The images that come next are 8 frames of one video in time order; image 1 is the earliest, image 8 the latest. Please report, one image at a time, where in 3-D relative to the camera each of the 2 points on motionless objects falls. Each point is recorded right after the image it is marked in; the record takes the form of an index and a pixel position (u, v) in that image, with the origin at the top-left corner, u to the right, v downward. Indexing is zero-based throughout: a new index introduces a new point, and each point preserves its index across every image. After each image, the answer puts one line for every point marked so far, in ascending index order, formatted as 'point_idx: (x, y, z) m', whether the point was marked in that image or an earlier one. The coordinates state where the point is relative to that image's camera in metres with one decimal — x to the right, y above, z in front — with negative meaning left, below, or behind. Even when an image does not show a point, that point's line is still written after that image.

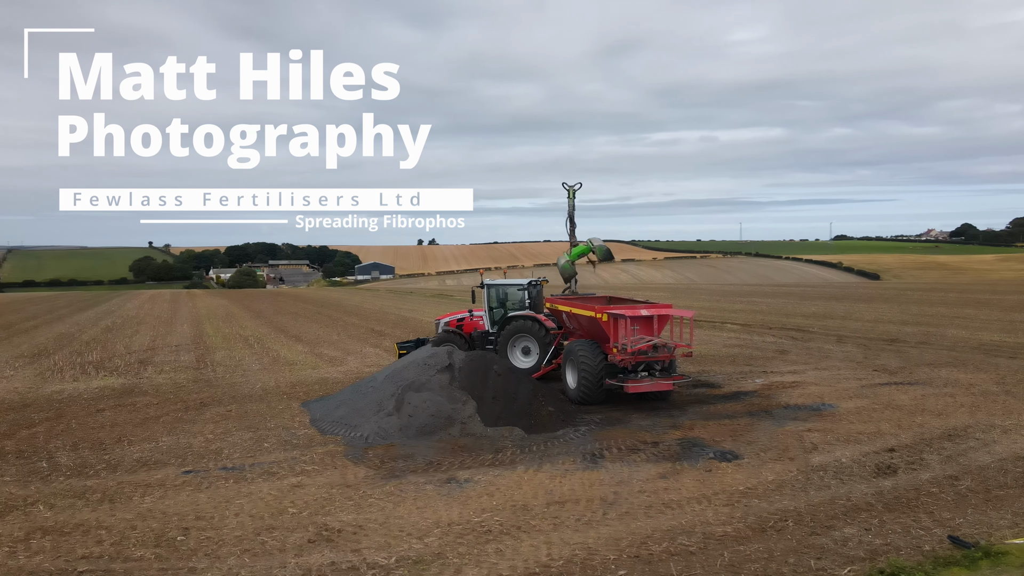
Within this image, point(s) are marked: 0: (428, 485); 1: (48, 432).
0: (-0.9, -2.0, +6.4) m
1: (-6.8, -2.1, +9.4) m
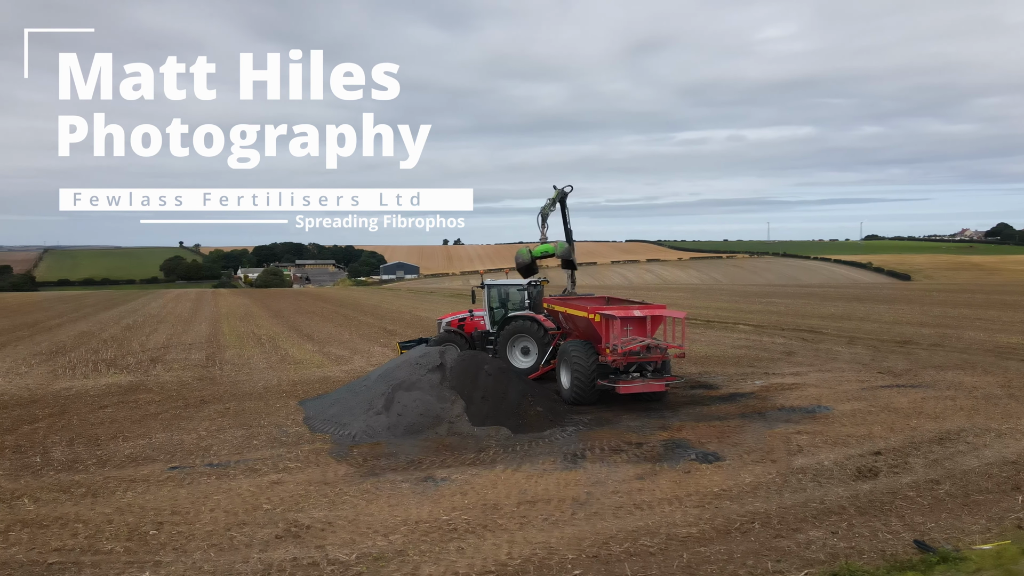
0: (-1.1, -2.0, +6.4) m
1: (-7.0, -2.1, +9.6) m
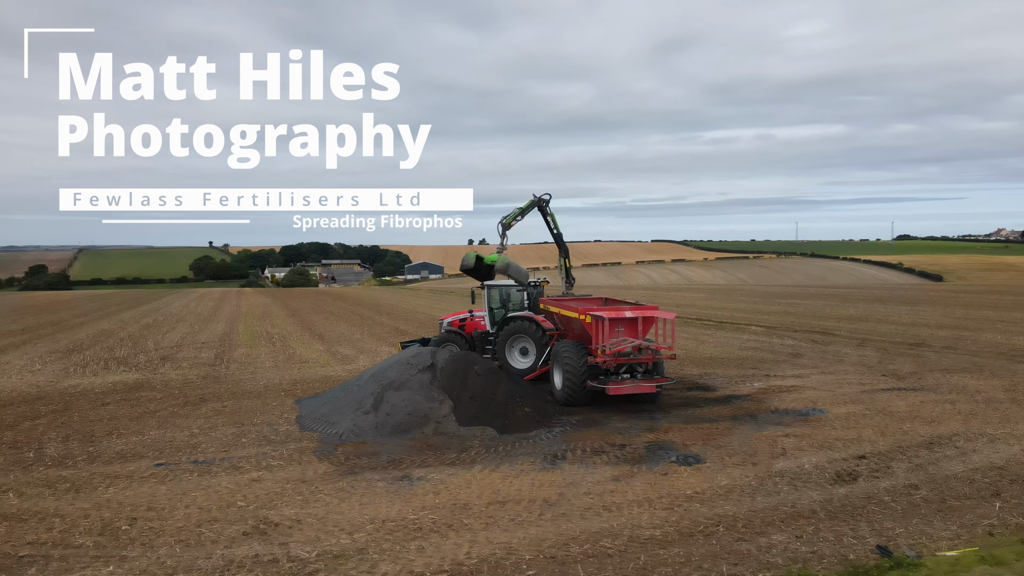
0: (-1.3, -2.0, +6.5) m
1: (-7.2, -2.1, +9.9) m
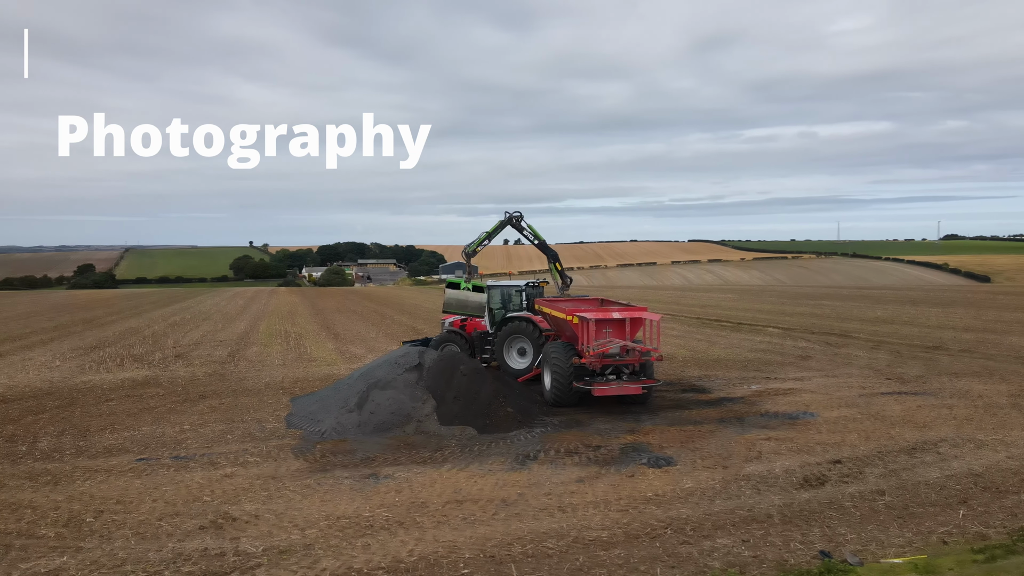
0: (-1.7, -2.0, +6.6) m
1: (-7.4, -2.1, +10.2) m
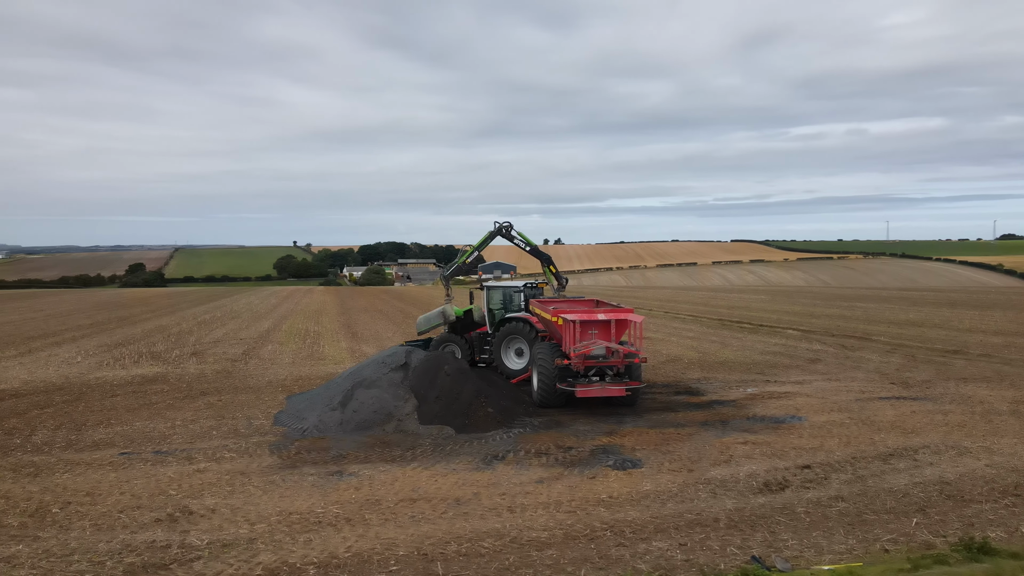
0: (-2.1, -2.0, +6.7) m
1: (-7.6, -2.1, +10.6) m
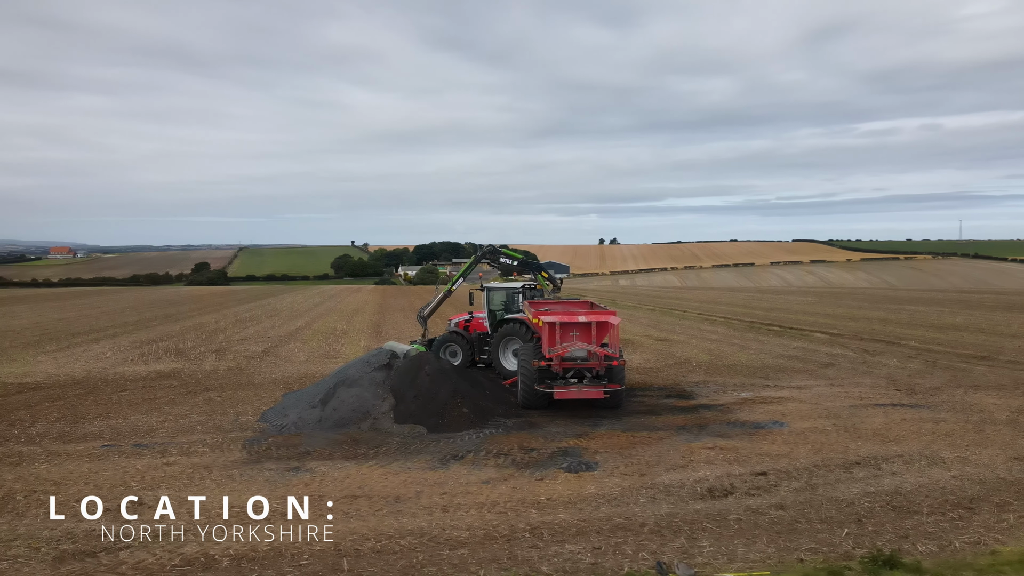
0: (-2.6, -2.0, +6.9) m
1: (-7.9, -2.1, +11.1) m
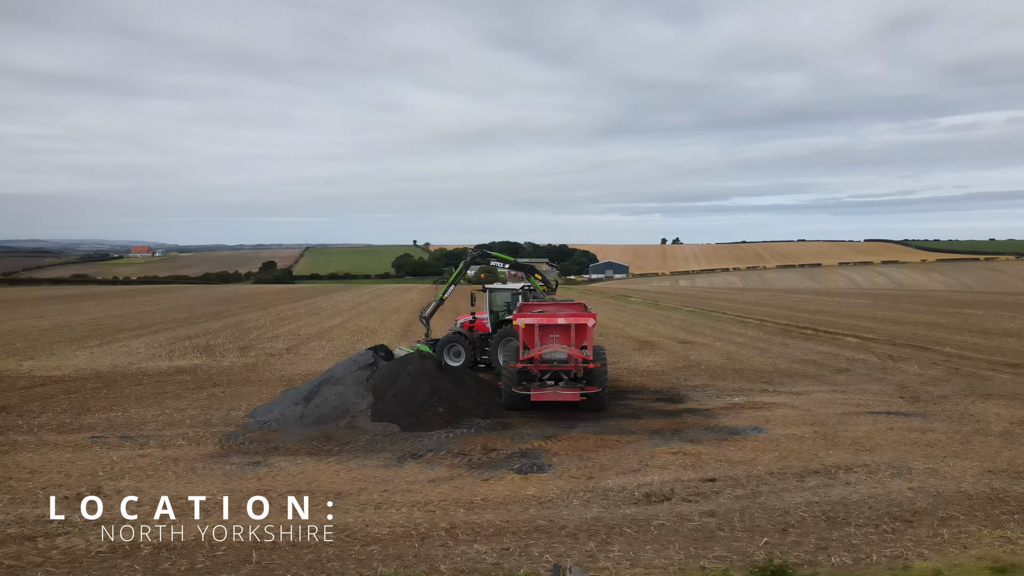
0: (-3.2, -2.0, +7.2) m
1: (-8.1, -2.0, +11.8) m
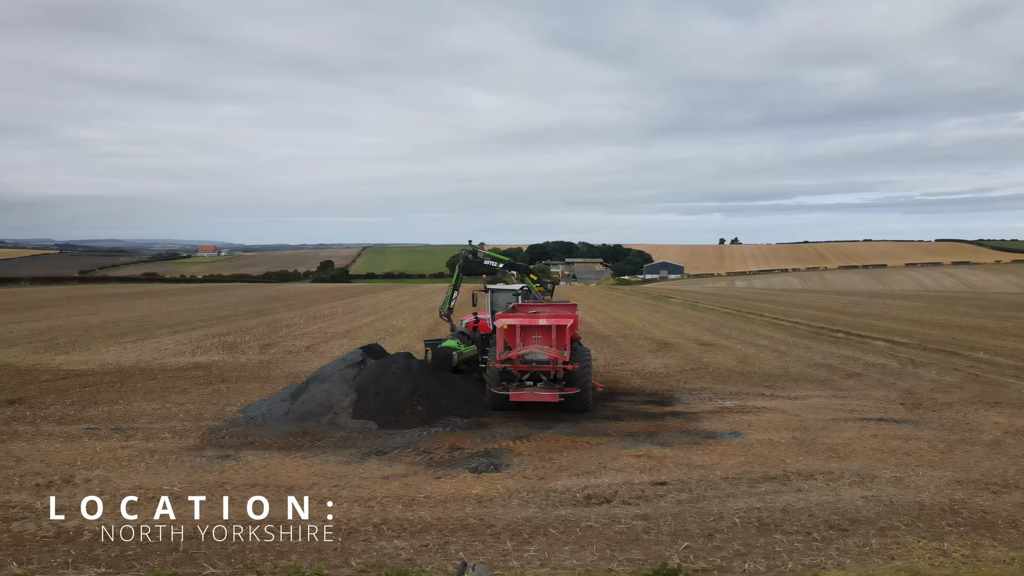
0: (-3.7, -2.0, +7.5) m
1: (-8.3, -2.0, +12.4) m
